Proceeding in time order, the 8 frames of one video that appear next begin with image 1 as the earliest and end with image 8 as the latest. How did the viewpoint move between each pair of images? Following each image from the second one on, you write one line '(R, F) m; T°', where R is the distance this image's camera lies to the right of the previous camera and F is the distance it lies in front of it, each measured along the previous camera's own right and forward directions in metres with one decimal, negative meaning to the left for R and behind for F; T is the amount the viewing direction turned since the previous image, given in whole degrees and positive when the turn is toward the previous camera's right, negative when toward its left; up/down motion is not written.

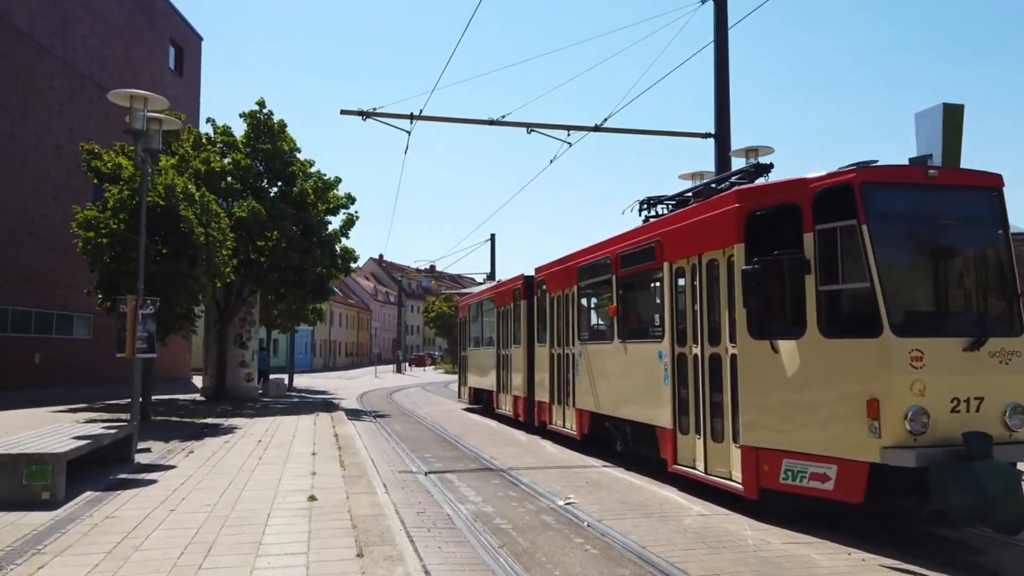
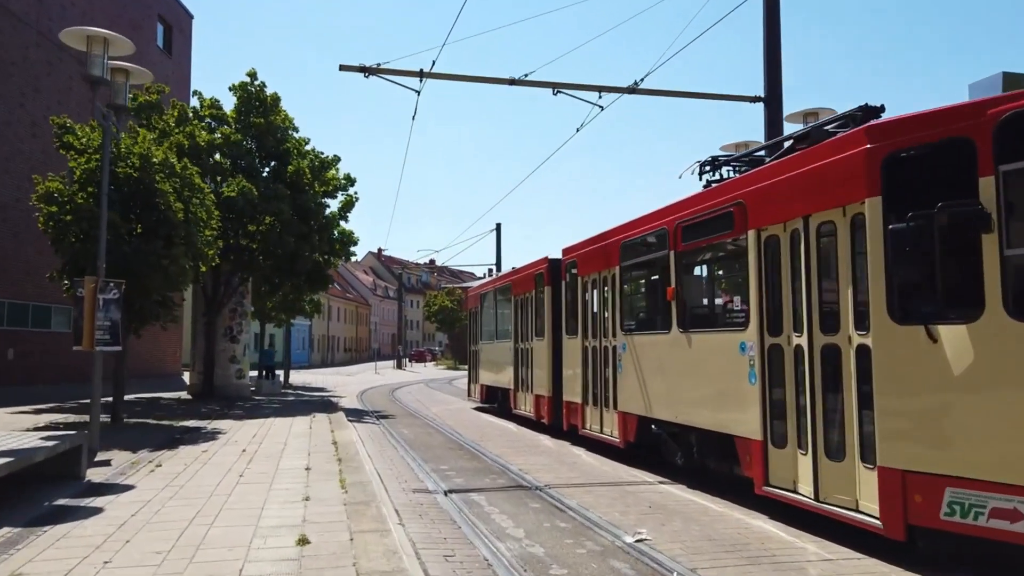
(-0.5, +2.3) m; 0°
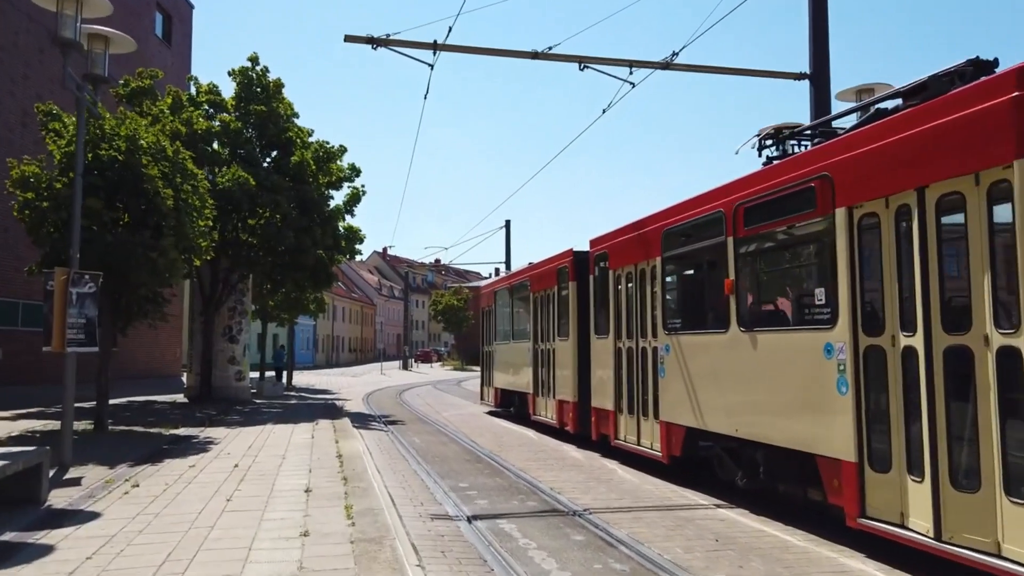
(-0.3, +1.5) m; 0°
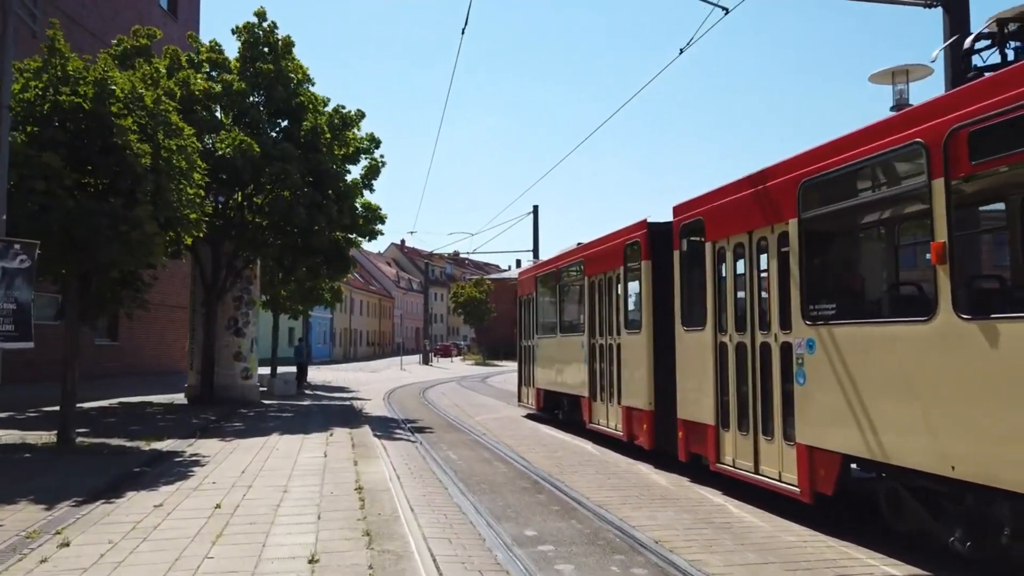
(-0.7, +3.0) m; -1°
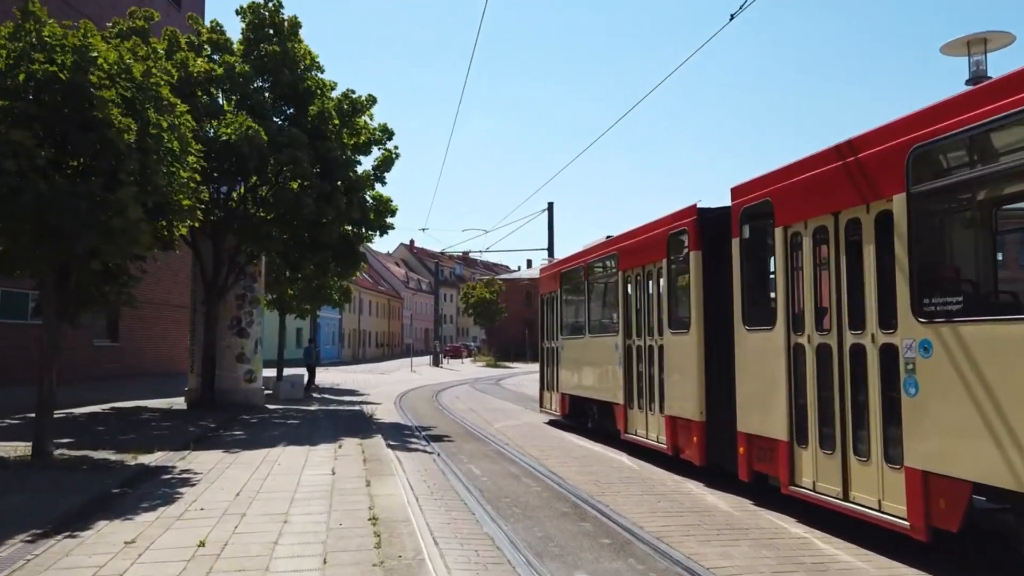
(-0.3, +1.4) m; -1°
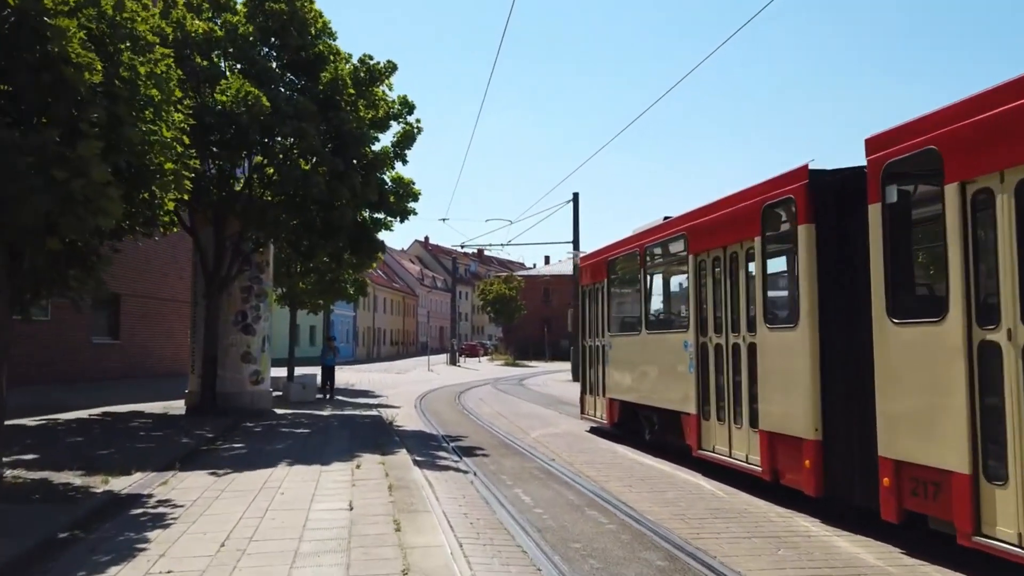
(-0.5, +2.2) m; -1°
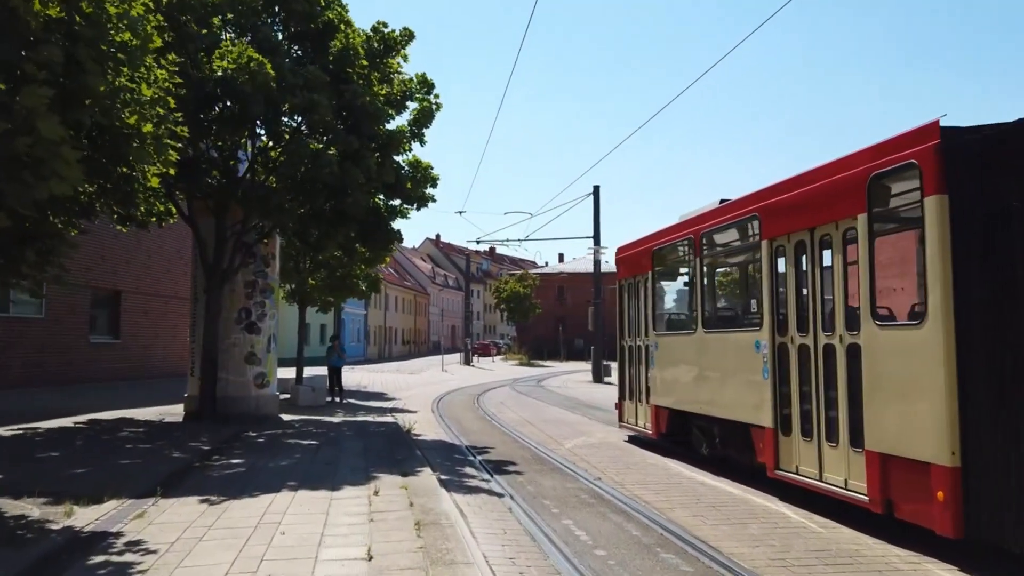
(-0.4, +1.7) m; -1°
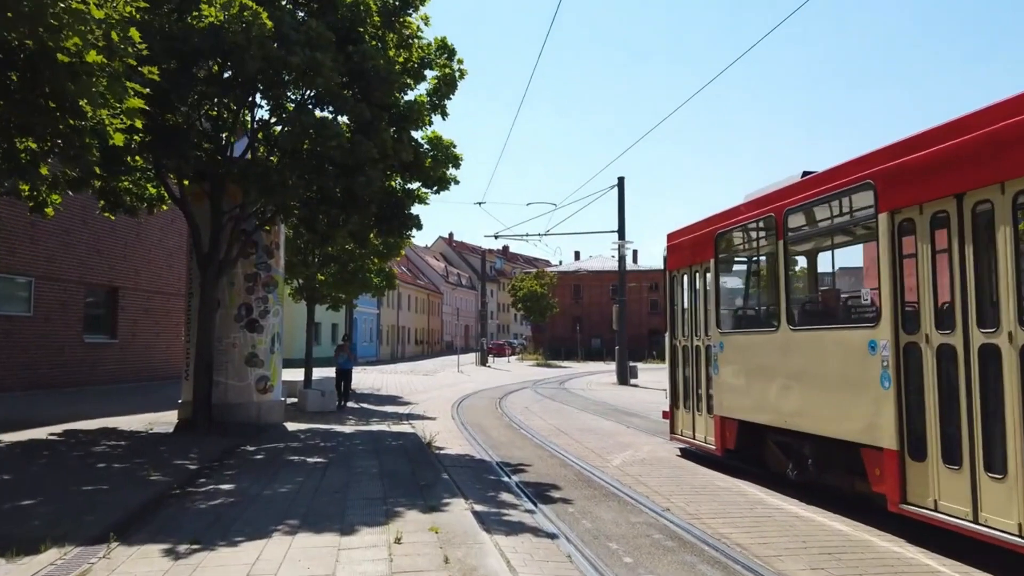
(-0.4, +2.0) m; -1°
